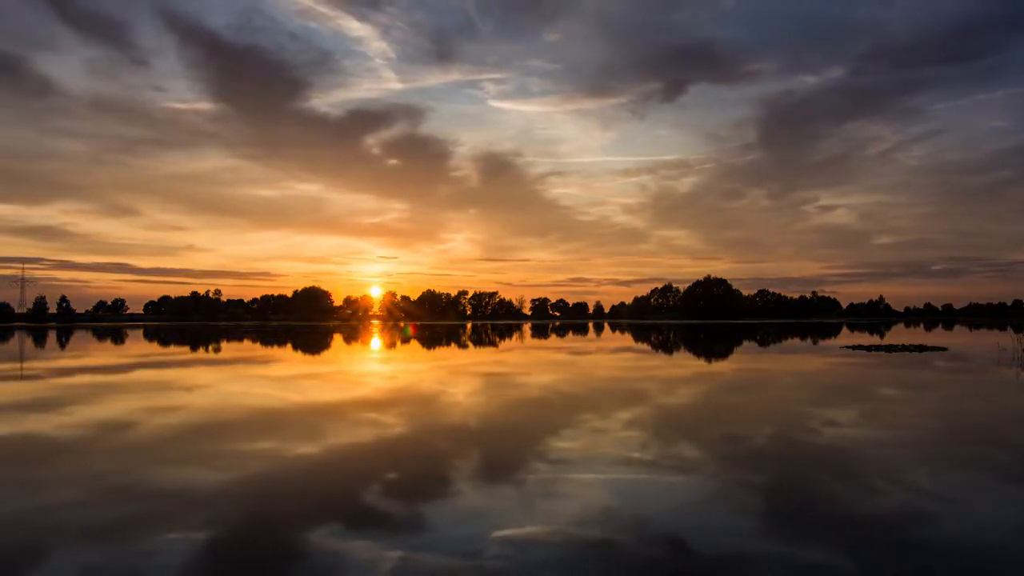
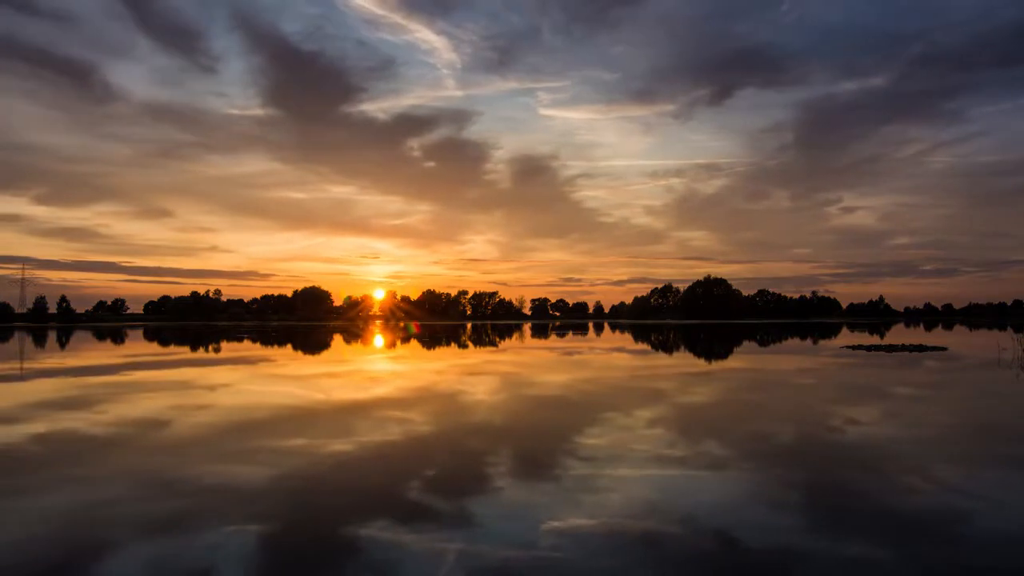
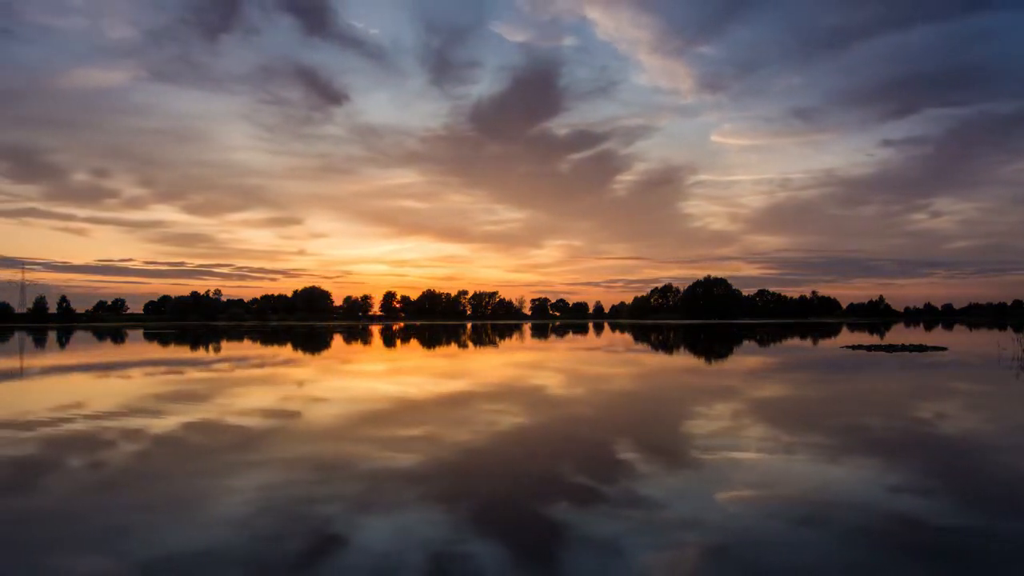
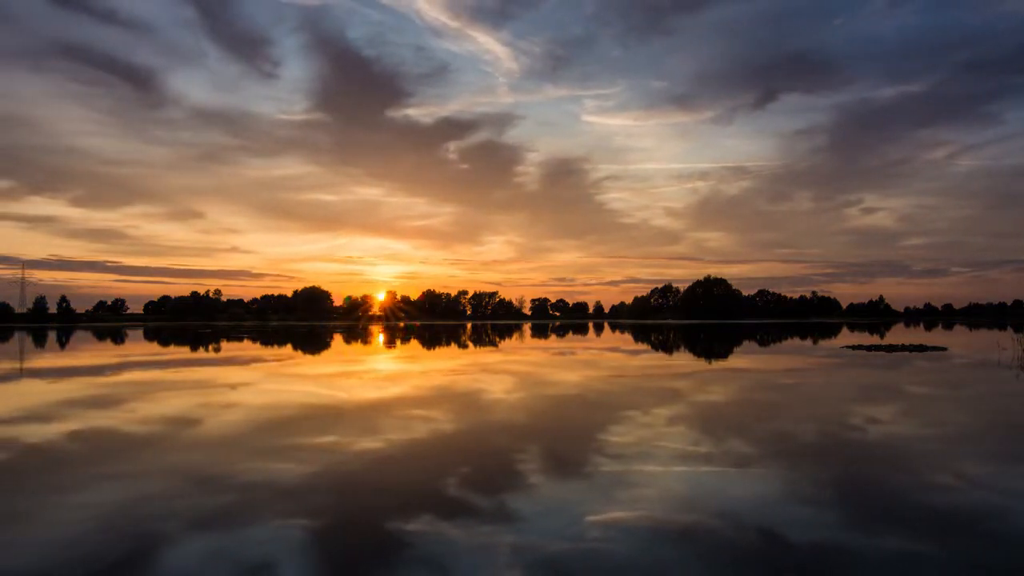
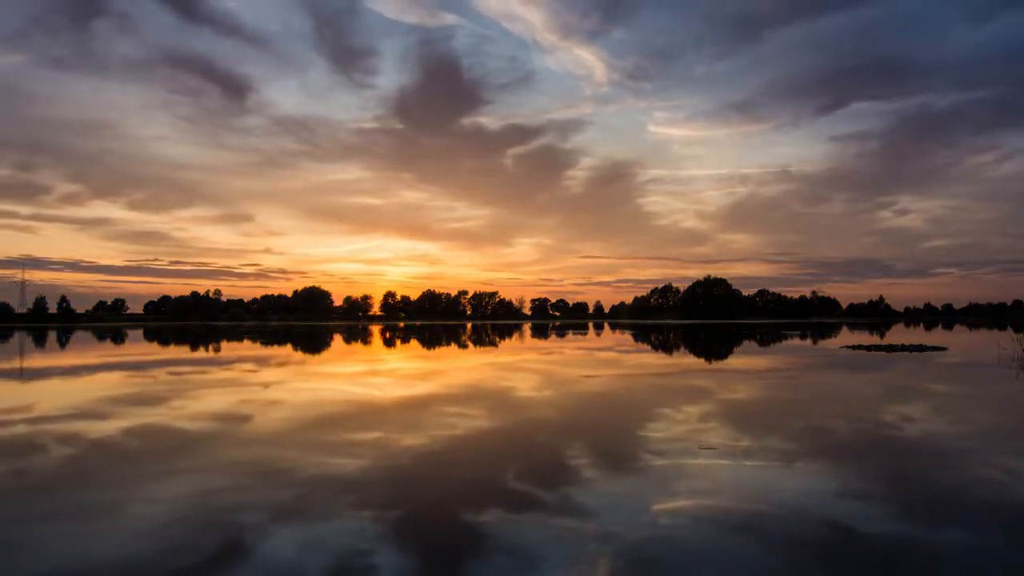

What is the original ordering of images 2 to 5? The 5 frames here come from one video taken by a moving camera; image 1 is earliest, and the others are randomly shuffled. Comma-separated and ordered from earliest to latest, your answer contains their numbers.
2, 4, 5, 3
